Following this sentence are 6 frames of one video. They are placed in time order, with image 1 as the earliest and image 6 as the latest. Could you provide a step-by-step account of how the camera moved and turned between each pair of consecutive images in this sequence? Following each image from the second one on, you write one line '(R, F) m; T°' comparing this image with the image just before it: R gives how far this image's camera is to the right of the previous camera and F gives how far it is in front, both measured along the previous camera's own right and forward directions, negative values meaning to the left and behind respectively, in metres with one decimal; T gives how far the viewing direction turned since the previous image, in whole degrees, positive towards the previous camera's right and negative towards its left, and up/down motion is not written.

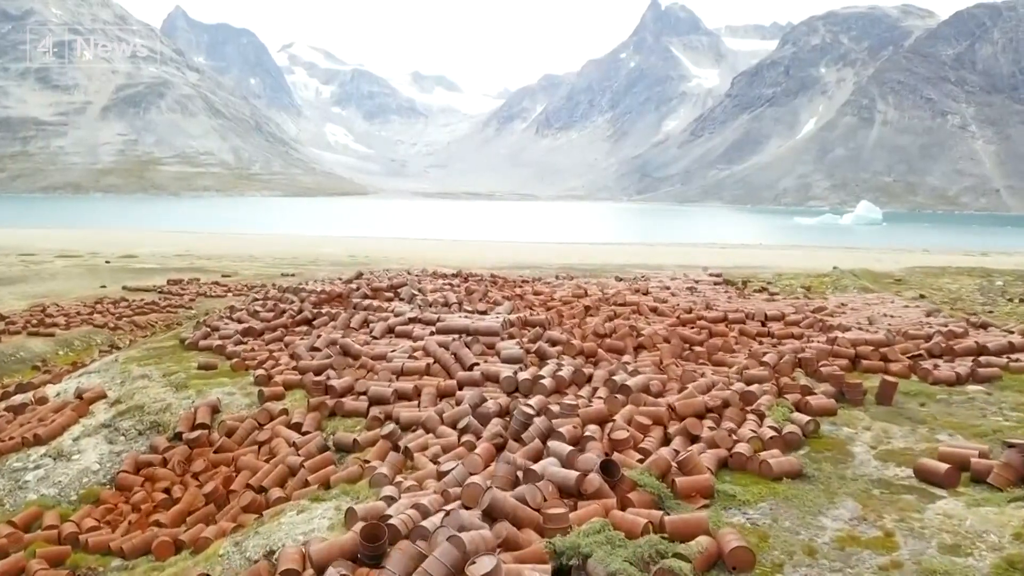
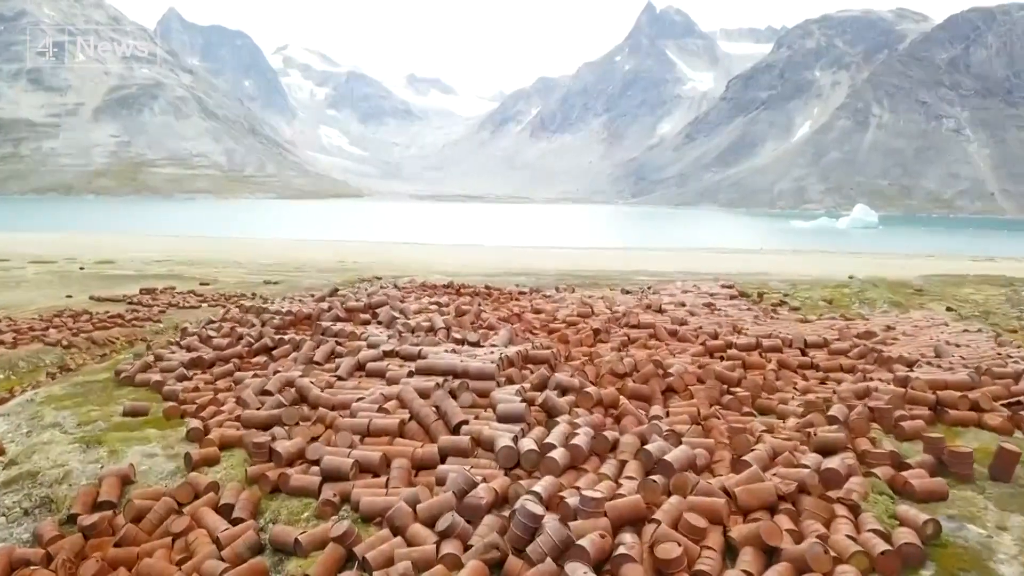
(0.0, +1.4) m; 0°
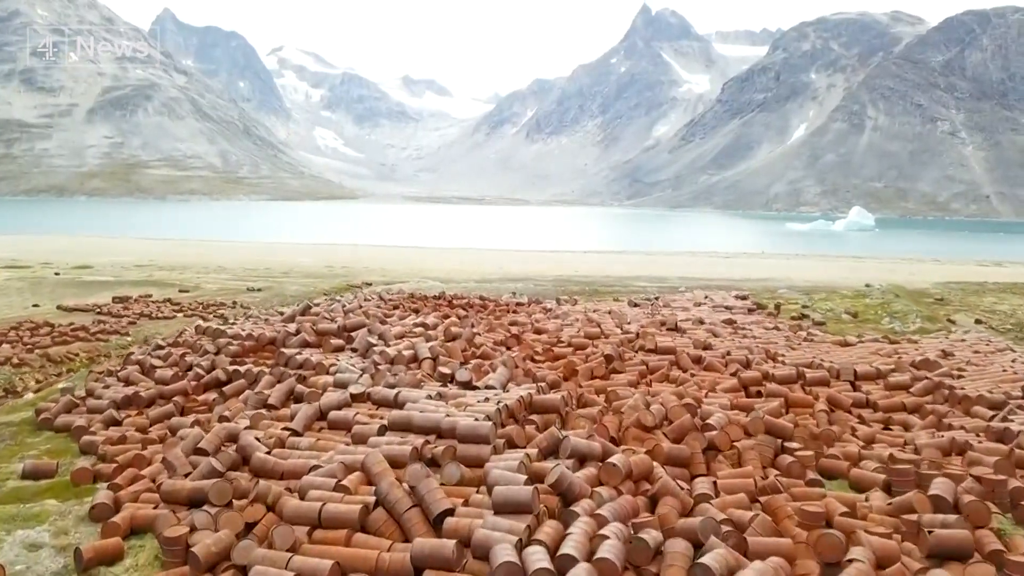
(0.0, +1.3) m; 0°
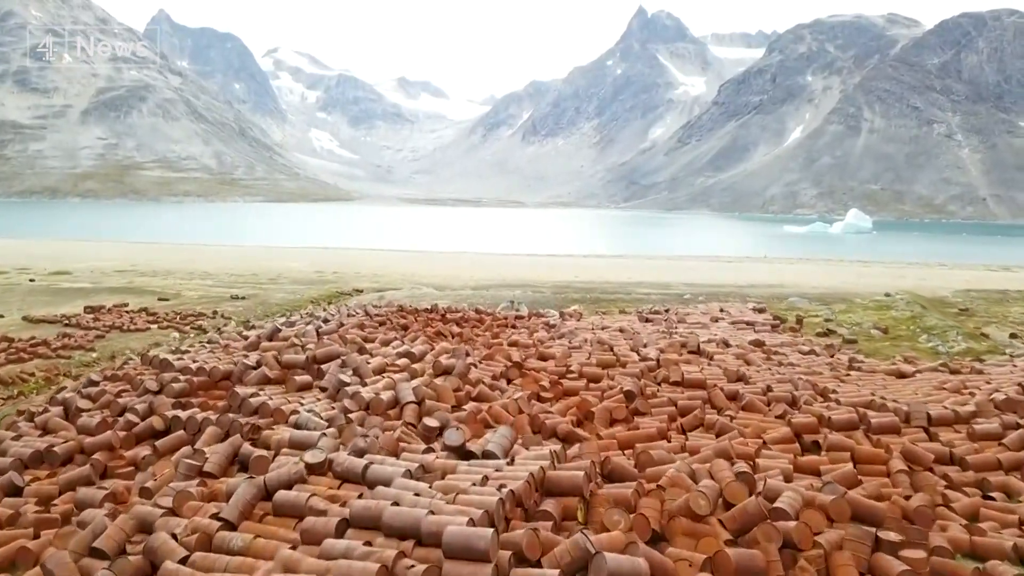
(0.0, +1.2) m; 0°
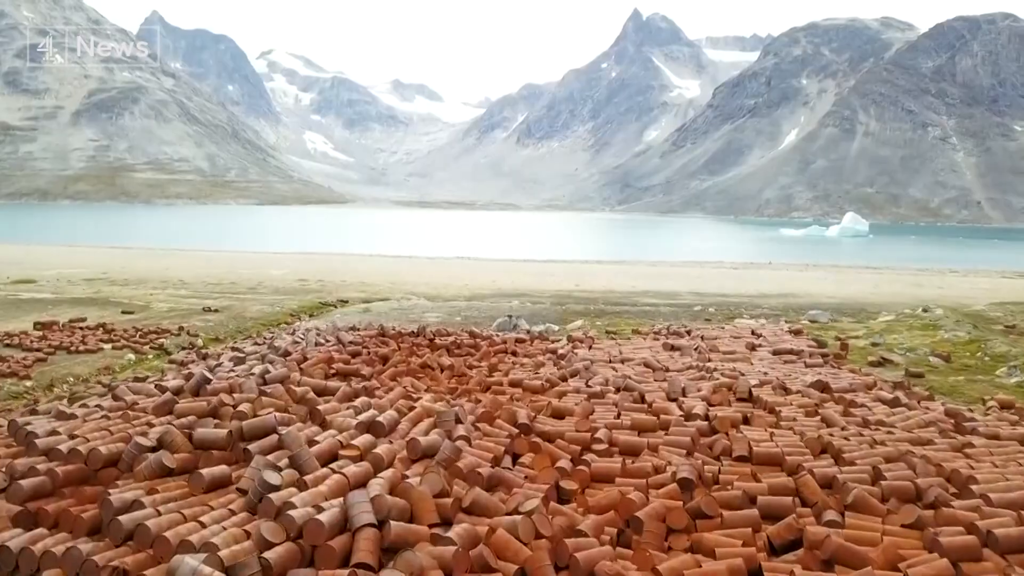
(-0.1, +1.9) m; 0°
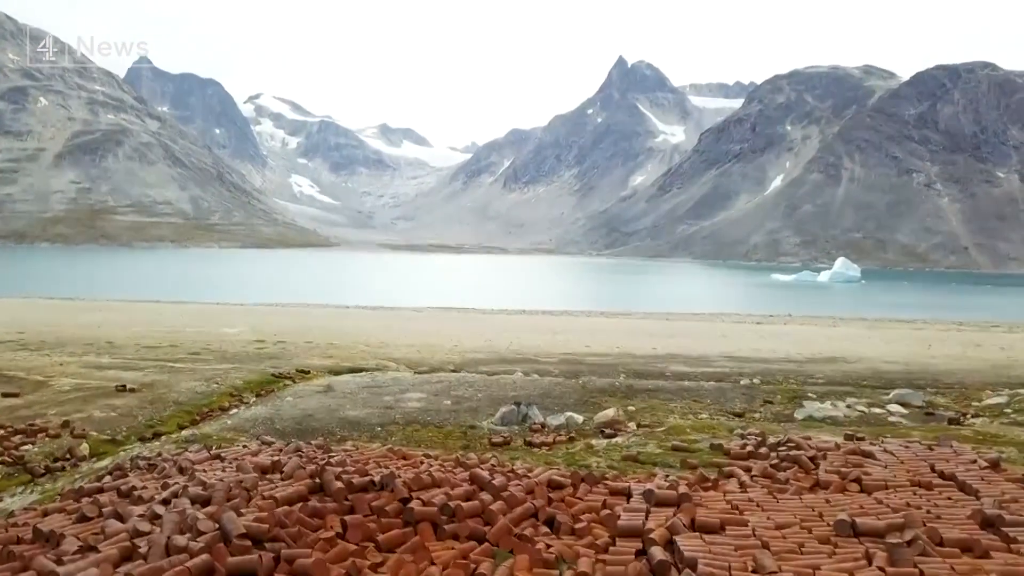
(-0.4, +4.8) m; +1°
